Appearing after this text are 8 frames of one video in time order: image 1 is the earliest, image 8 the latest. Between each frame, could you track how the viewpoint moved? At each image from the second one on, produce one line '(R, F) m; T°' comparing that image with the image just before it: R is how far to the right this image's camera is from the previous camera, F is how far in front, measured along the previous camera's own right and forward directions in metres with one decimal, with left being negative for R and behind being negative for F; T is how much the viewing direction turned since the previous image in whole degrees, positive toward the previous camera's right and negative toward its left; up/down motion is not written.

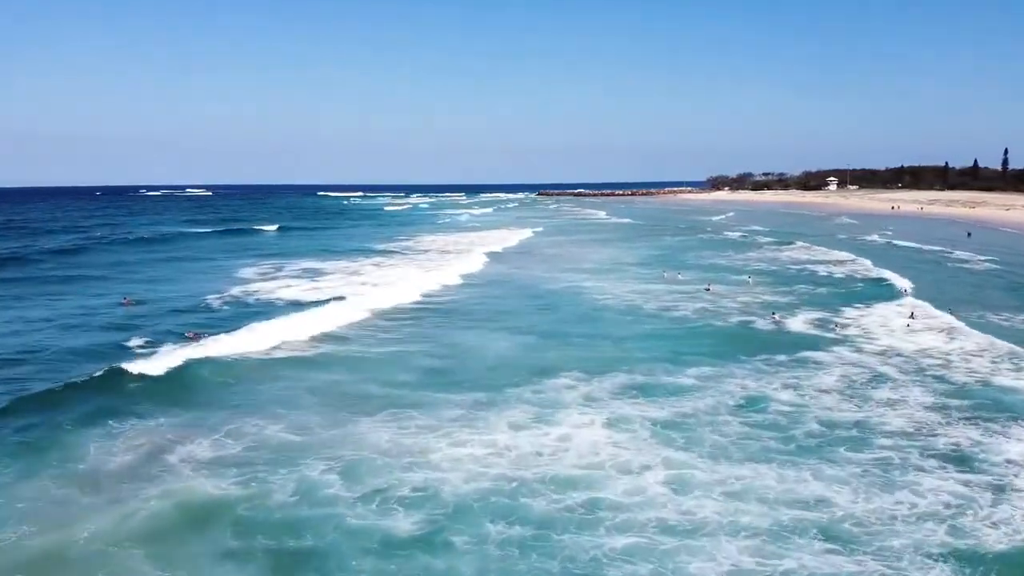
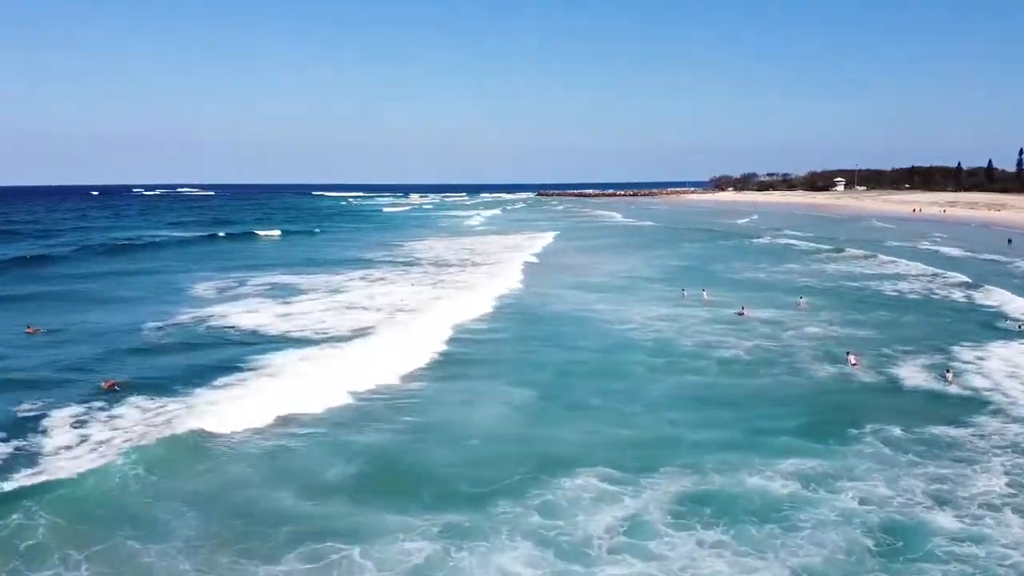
(0.0, +4.9) m; 0°
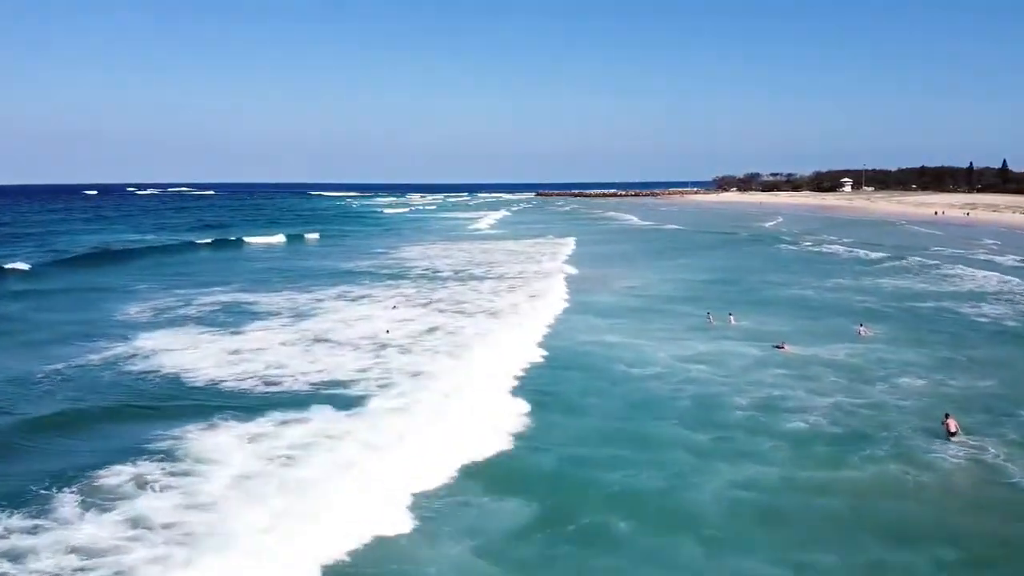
(0.0, +4.4) m; 0°
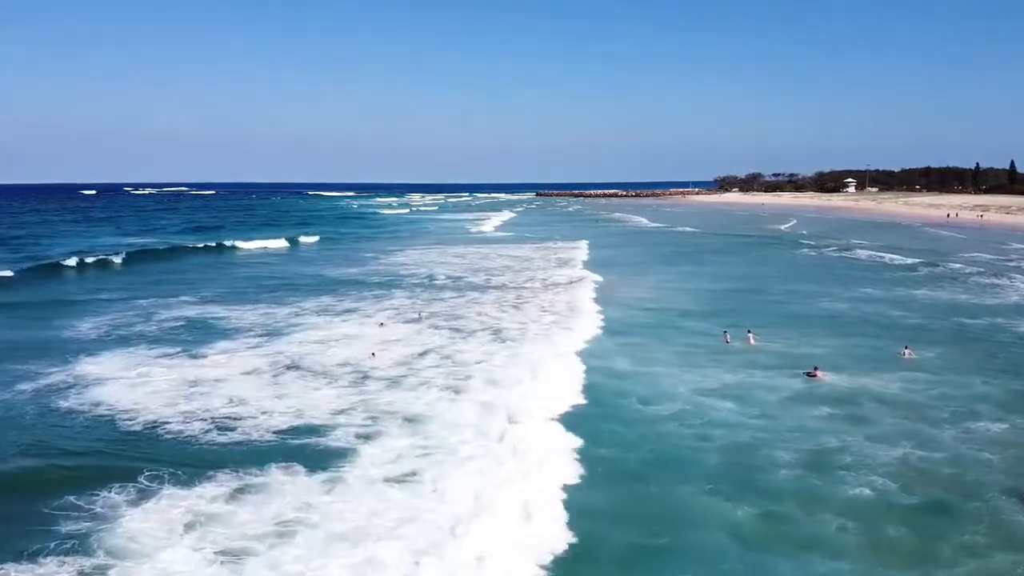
(0.0, +2.4) m; 0°
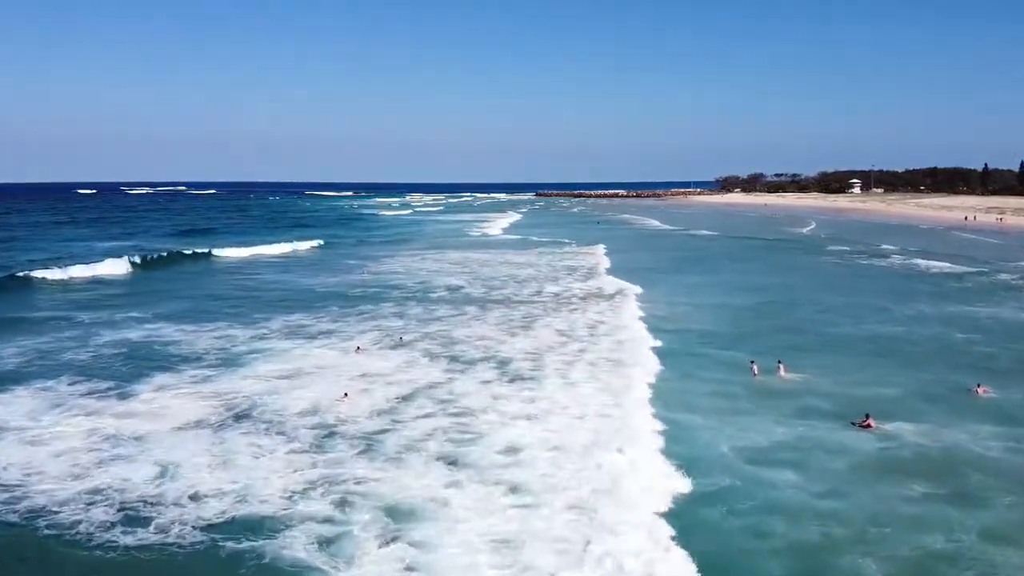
(-0.1, +3.2) m; 0°
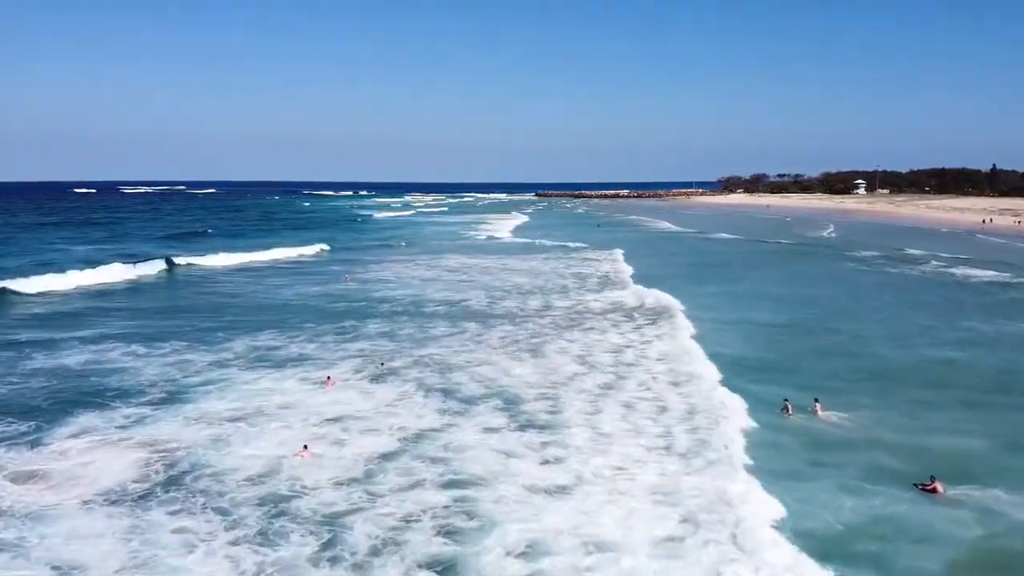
(-0.1, +2.8) m; 0°
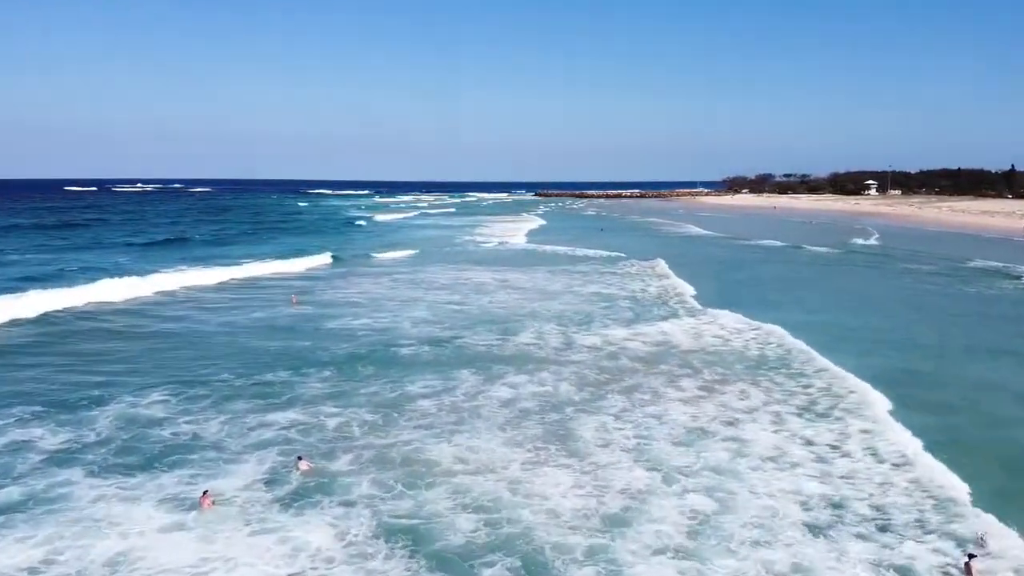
(-0.1, +5.5) m; 0°
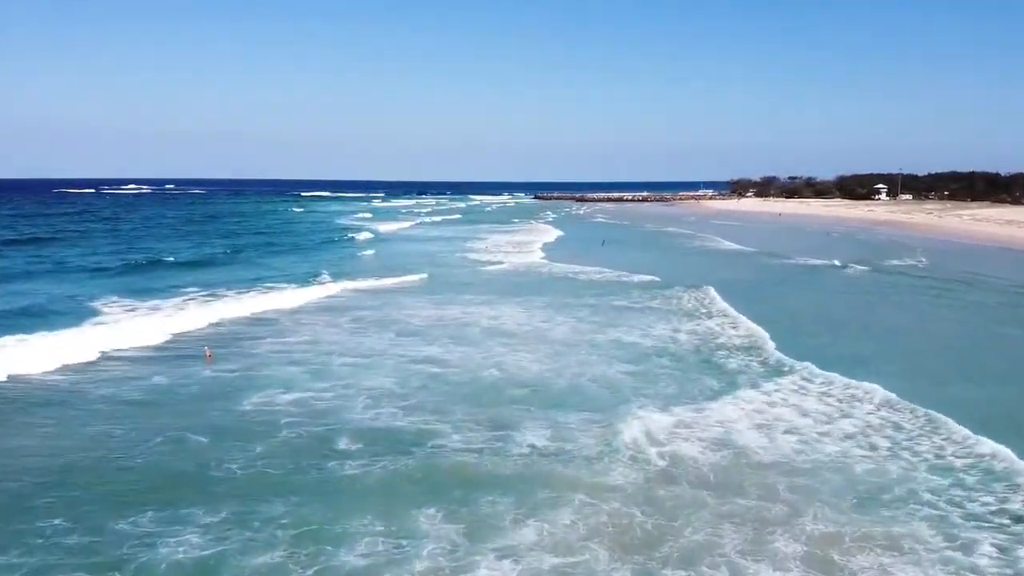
(0.0, +4.5) m; 0°
